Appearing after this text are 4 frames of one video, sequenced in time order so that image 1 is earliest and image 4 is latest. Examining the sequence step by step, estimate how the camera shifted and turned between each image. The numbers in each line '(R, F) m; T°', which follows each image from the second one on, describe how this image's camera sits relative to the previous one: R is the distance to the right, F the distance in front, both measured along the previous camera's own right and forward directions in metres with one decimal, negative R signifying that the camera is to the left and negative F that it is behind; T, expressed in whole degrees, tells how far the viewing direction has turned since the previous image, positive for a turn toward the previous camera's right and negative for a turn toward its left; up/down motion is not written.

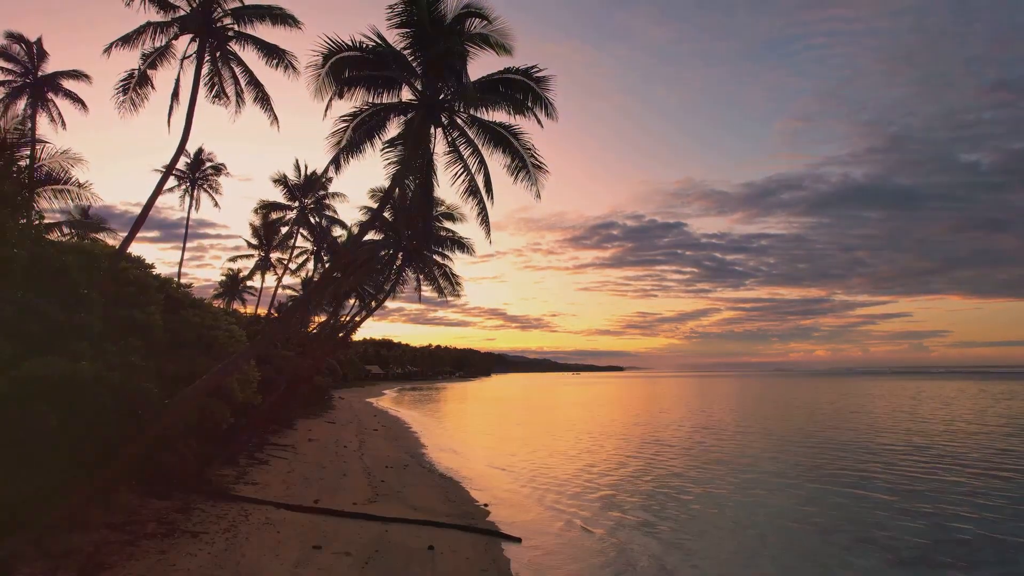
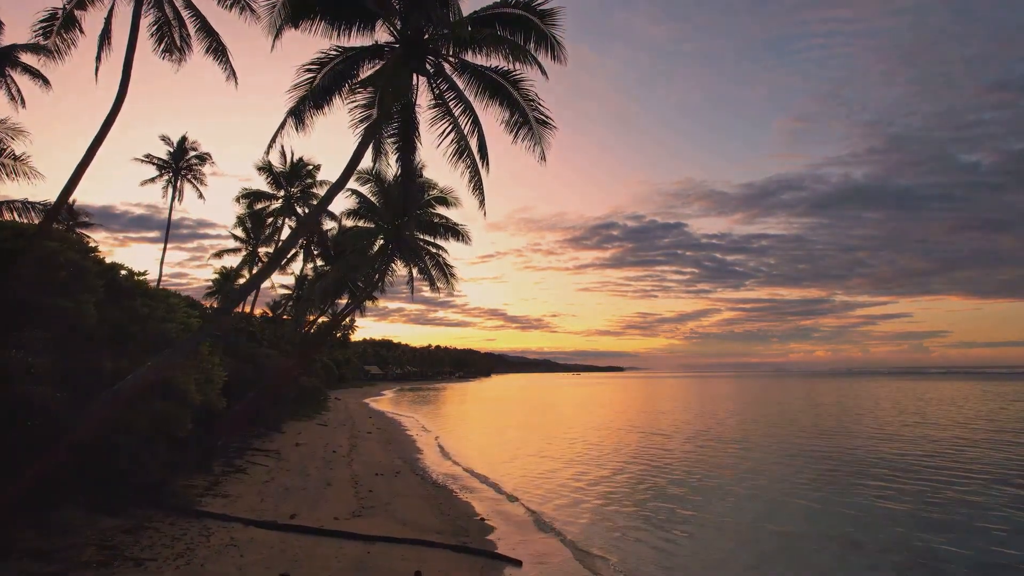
(0.0, +1.1) m; 0°
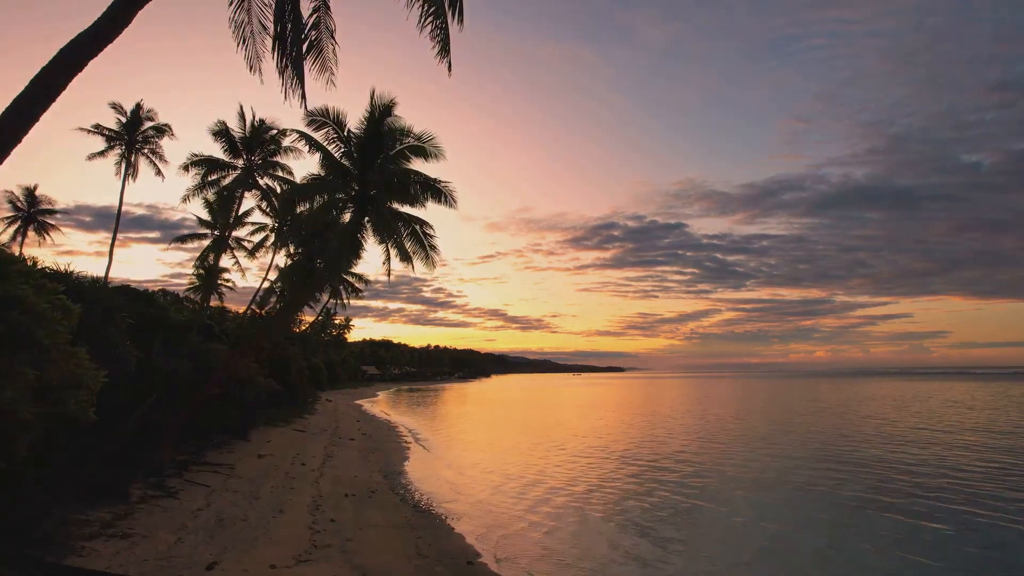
(+0.1, +2.4) m; 0°
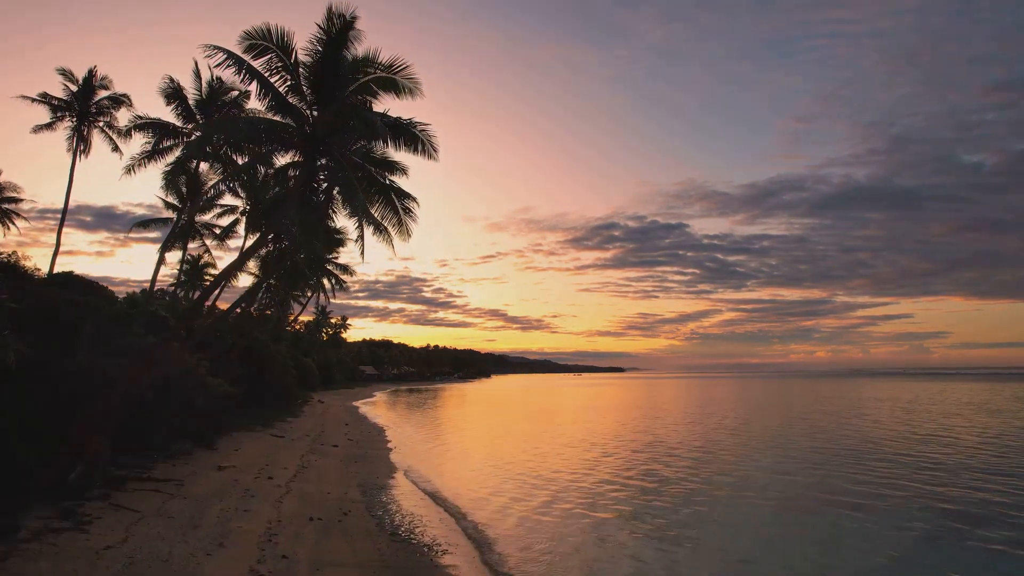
(0.0, +2.0) m; 0°
